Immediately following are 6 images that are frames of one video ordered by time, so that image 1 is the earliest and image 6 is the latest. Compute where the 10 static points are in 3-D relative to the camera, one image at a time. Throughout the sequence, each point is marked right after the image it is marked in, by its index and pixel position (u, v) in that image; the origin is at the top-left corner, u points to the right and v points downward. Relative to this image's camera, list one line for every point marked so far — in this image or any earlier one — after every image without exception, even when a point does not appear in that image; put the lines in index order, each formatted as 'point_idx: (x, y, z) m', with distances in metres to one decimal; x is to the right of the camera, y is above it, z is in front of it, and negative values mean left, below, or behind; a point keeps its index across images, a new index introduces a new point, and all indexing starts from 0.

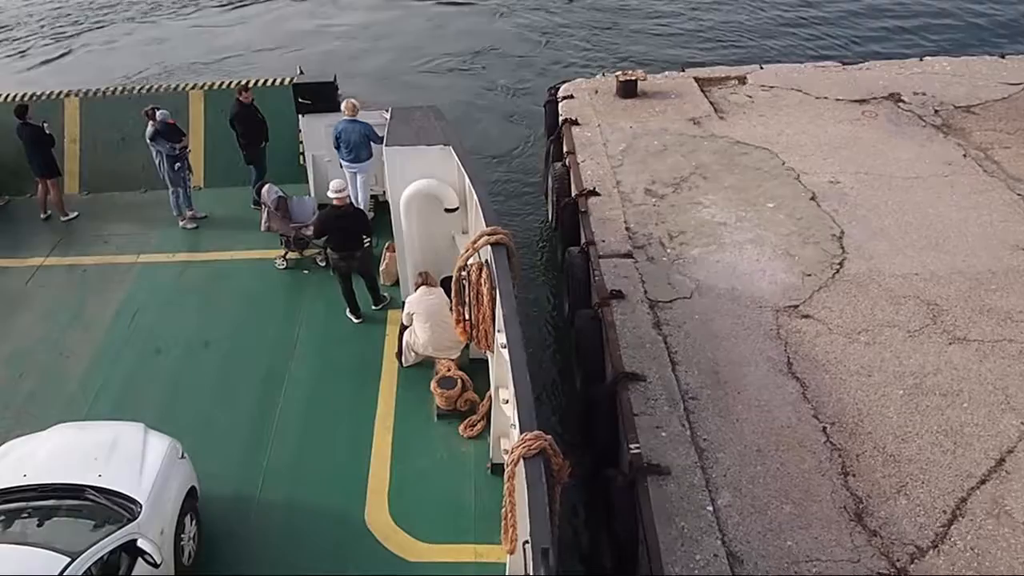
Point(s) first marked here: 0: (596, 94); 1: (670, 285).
0: (+1.4, +3.2, +14.0) m
1: (+1.8, 0.0, +9.4) m
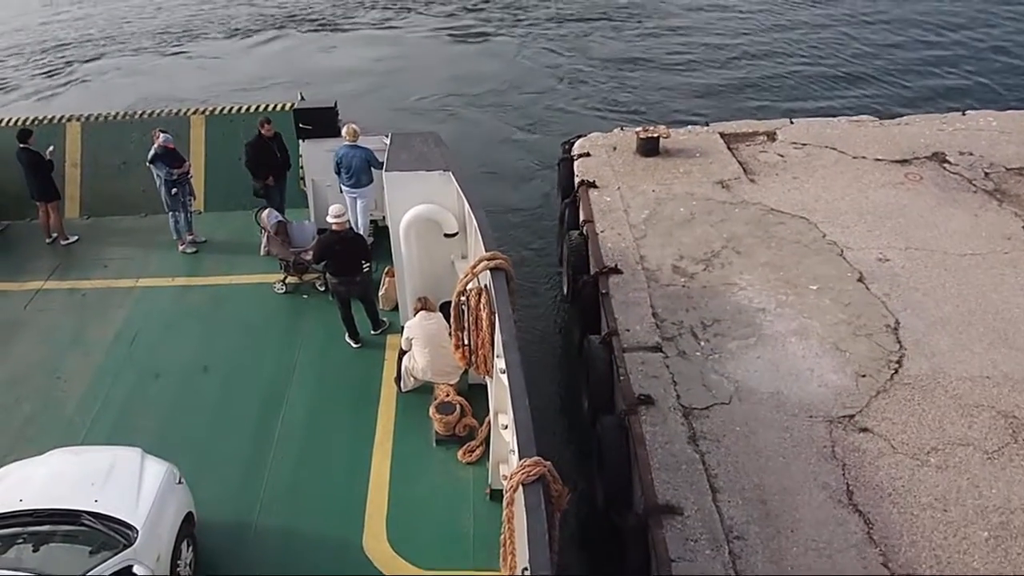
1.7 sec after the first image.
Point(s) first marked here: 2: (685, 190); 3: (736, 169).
0: (+1.6, +2.1, +12.9) m
1: (+1.9, -1.0, +8.3) m
2: (+2.4, +1.3, +11.7) m
3: (+3.2, +1.7, +12.3) m
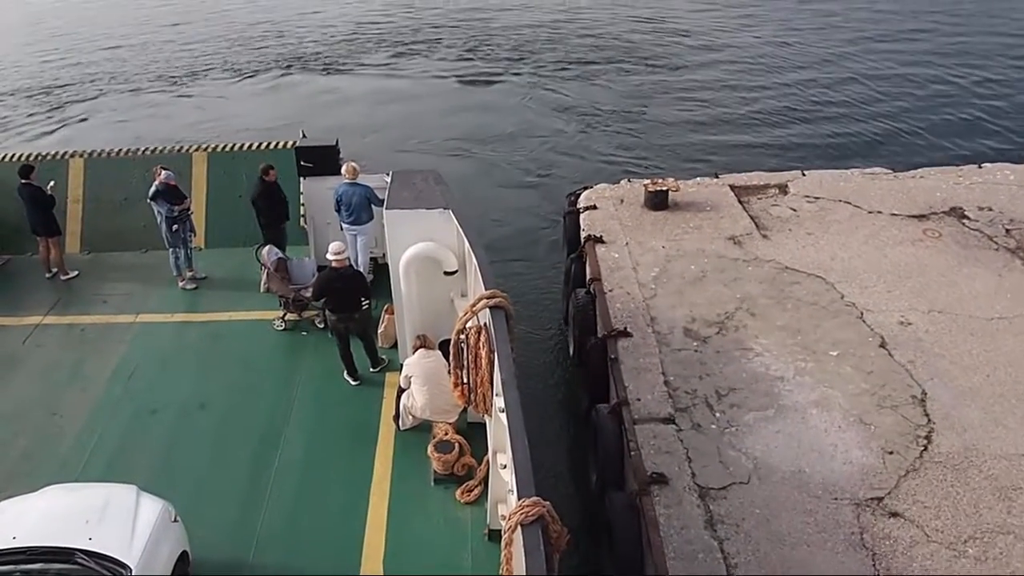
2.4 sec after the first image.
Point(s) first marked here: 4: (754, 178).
0: (+1.6, +1.3, +12.5) m
1: (+1.9, -1.6, +7.7) m
2: (+2.4, +0.5, +11.3) m
3: (+3.3, +0.9, +11.9) m
4: (+3.7, +1.7, +13.3) m
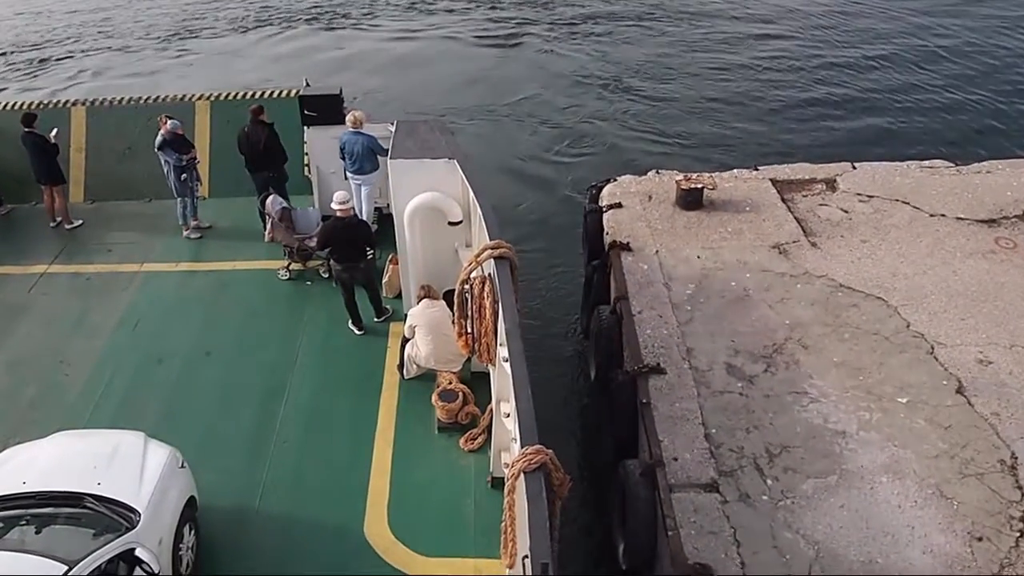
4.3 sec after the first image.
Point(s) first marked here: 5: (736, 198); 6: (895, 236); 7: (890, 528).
0: (+1.8, +1.1, +11.1) m
1: (+2.0, -2.0, +6.5) m
2: (+2.6, +0.3, +9.9) m
3: (+3.5, +0.7, +10.4) m
4: (+3.9, +1.6, +11.8) m
5: (+2.9, +1.2, +11.1) m
6: (+4.6, +0.6, +10.3) m
7: (+2.9, -1.9, +6.6) m
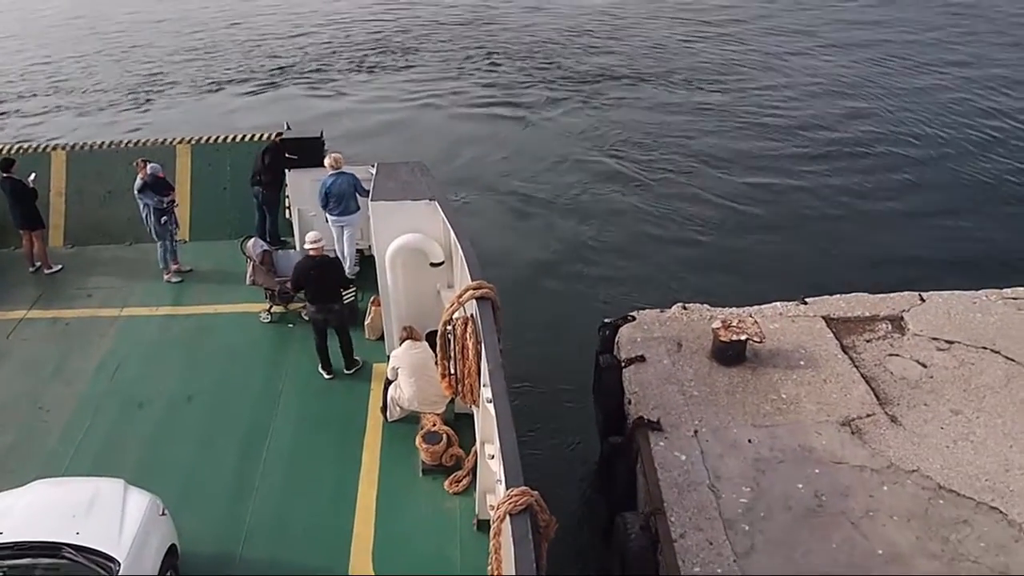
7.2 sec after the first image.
0: (+1.7, -0.7, +8.9) m
1: (+2.1, -3.6, +4.1) m
2: (+2.6, -1.4, +7.7) m
3: (+3.4, -1.0, +8.3) m
4: (+3.9, -0.2, +9.6) m
5: (+2.8, -0.6, +8.9) m
6: (+4.6, -1.1, +8.2) m
7: (+3.0, -3.5, +4.3) m
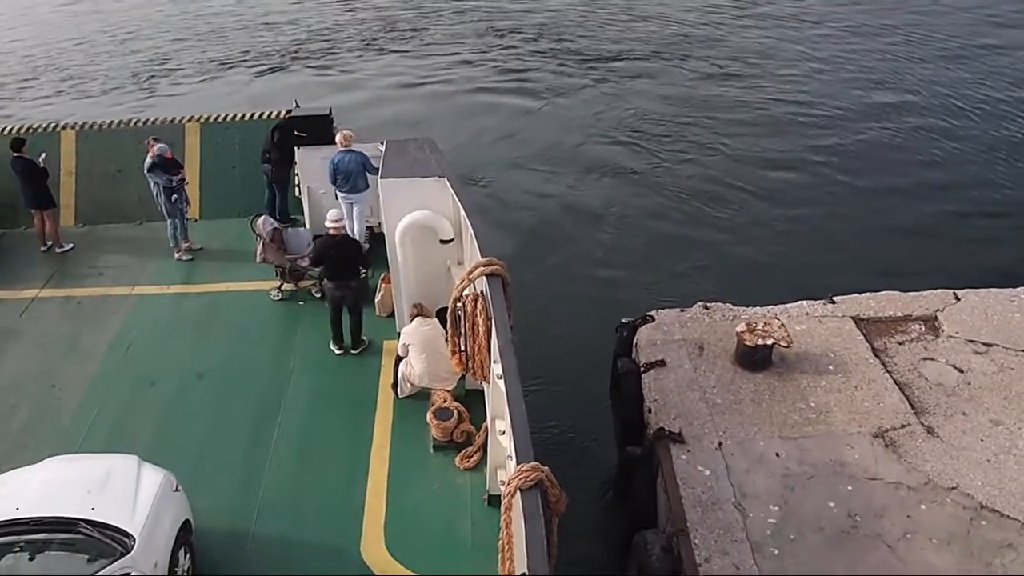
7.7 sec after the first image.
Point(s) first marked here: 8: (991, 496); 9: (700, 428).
0: (+1.9, -0.7, +8.4) m
1: (+2.1, -3.7, +3.8) m
2: (+2.7, -1.4, +7.2) m
3: (+3.5, -1.1, +7.8) m
4: (+4.0, -0.2, +9.2) m
5: (+3.0, -0.6, +8.4) m
6: (+4.7, -1.1, +7.7) m
7: (+3.1, -3.6, +4.0) m
8: (+3.9, -1.7, +6.9) m
9: (+1.7, -1.2, +7.5) m
